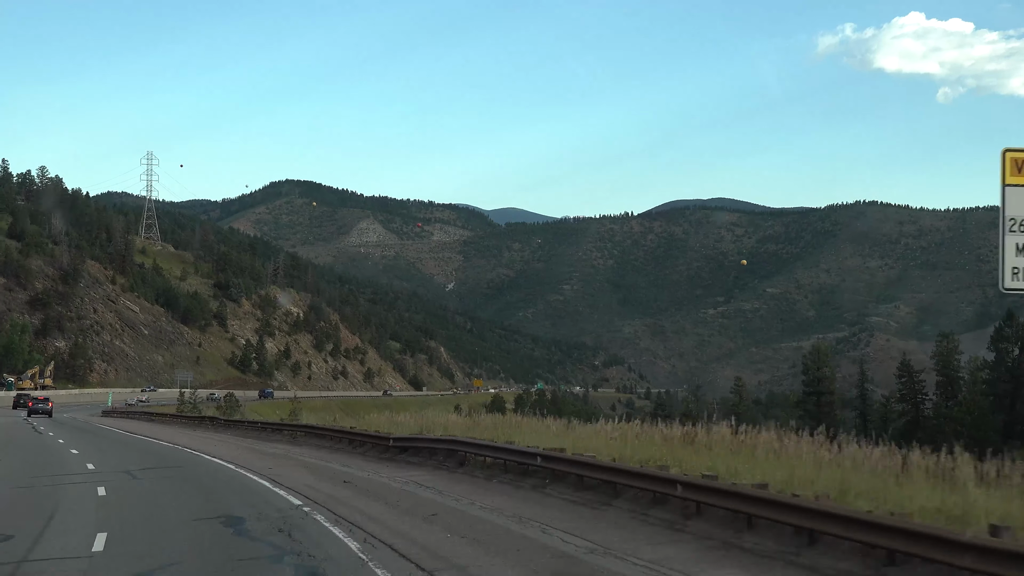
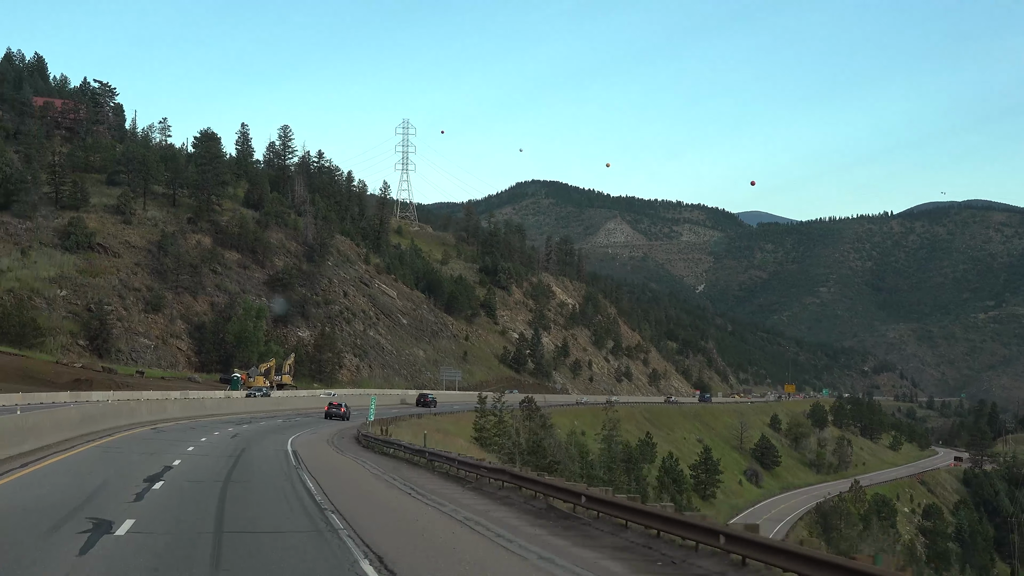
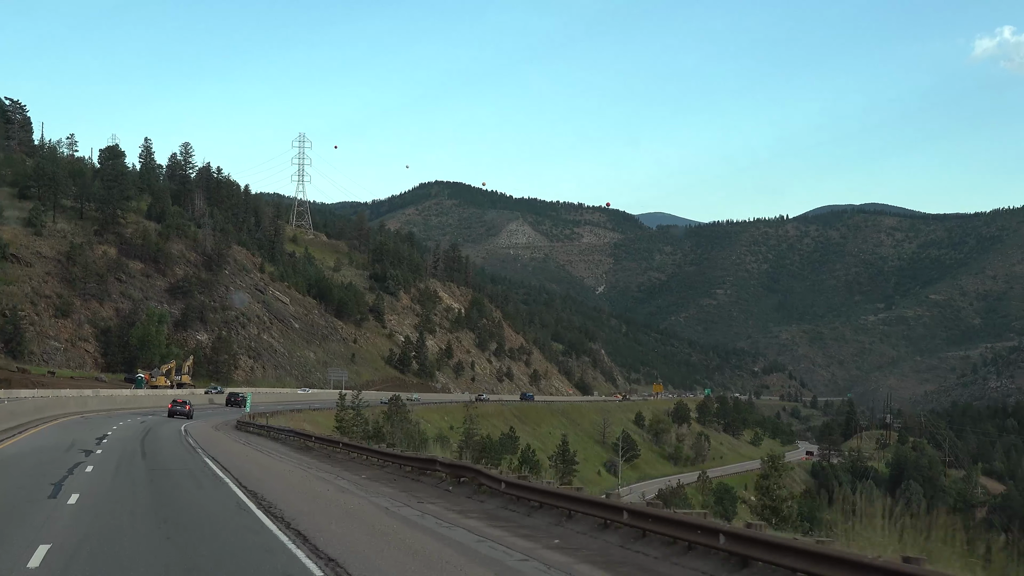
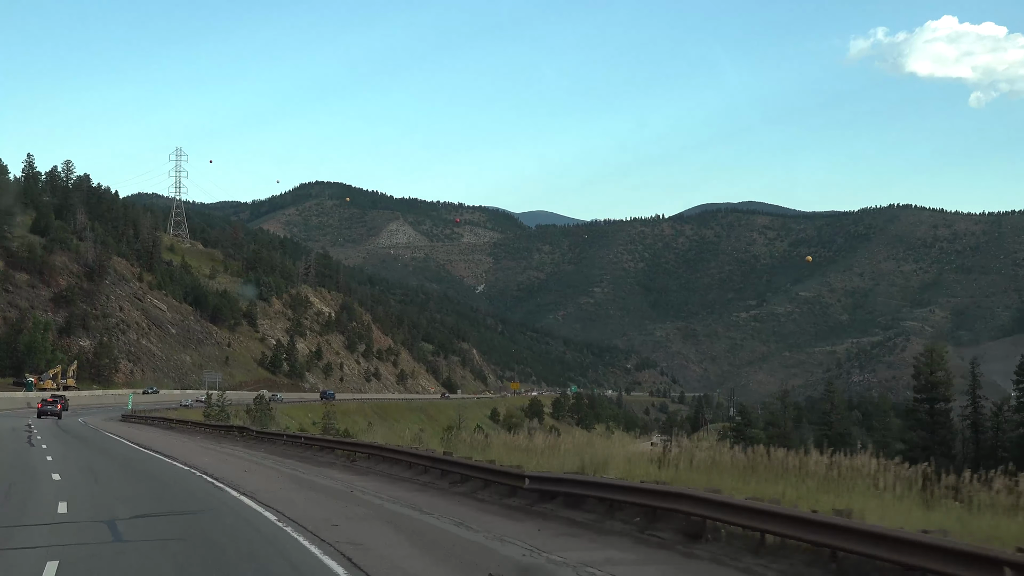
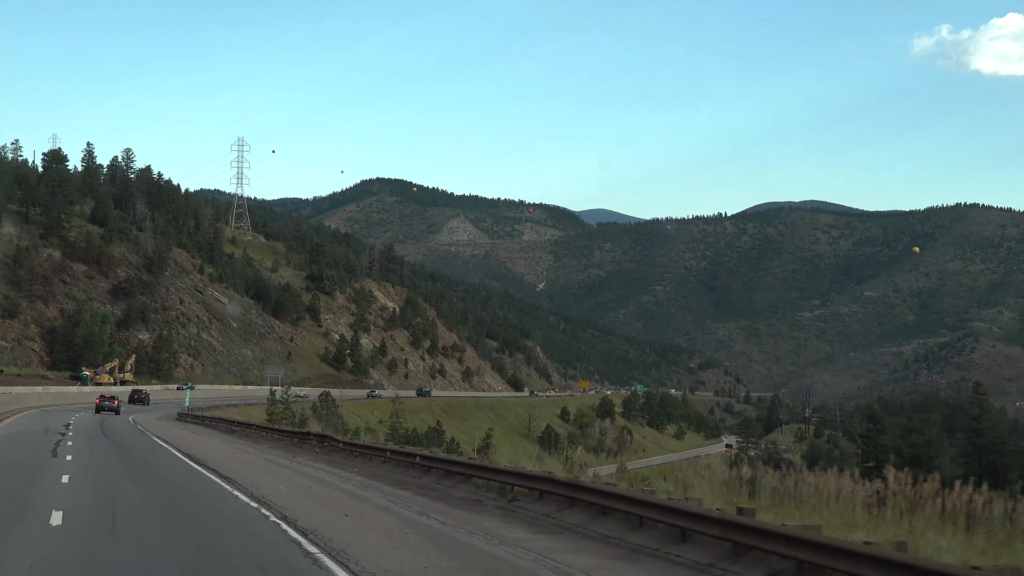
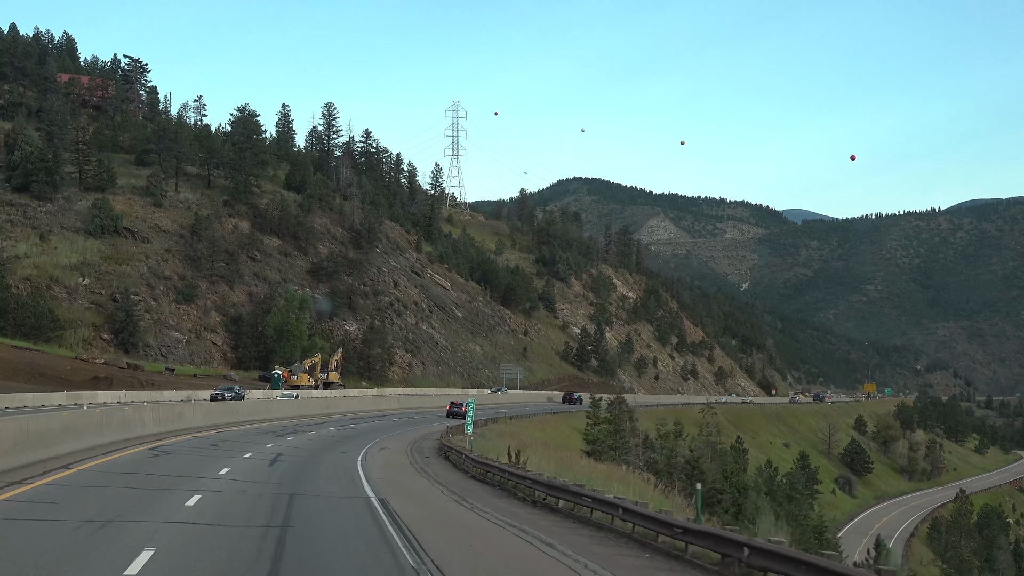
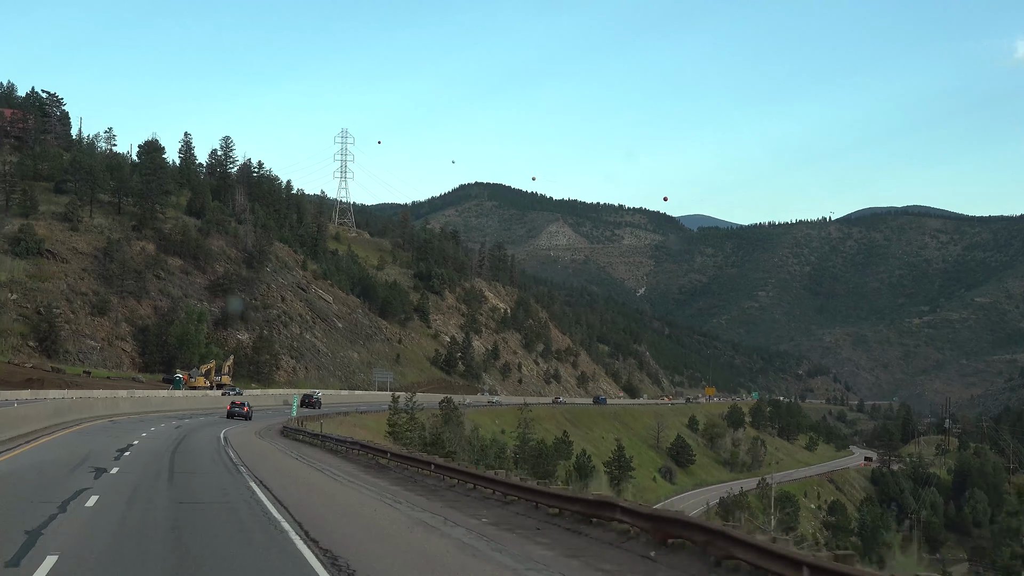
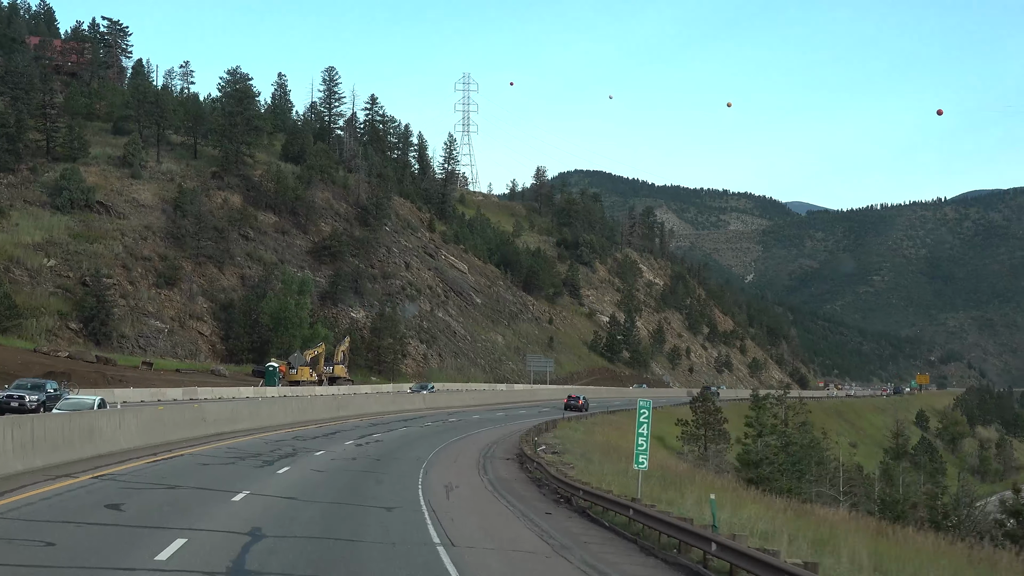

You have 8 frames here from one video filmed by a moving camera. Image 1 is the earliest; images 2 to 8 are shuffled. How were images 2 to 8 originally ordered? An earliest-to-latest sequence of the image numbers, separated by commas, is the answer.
4, 5, 3, 7, 2, 6, 8
